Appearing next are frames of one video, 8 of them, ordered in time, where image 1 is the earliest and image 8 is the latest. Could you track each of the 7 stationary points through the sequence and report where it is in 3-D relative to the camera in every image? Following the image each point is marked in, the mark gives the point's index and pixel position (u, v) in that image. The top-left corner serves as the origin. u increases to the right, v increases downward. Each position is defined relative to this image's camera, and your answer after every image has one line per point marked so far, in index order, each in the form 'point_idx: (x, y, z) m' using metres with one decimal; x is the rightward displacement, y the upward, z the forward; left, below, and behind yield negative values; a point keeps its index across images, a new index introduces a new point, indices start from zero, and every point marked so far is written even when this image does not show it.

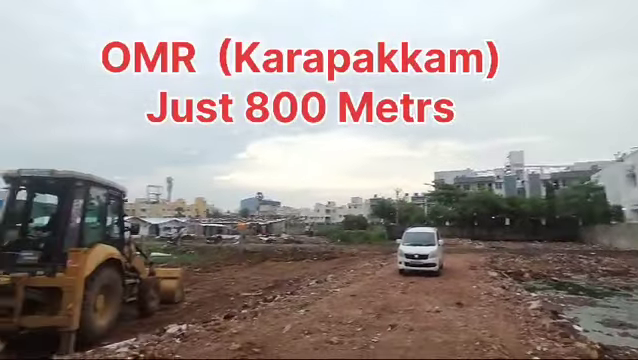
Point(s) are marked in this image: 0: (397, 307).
0: (+2.8, -4.6, +12.8) m
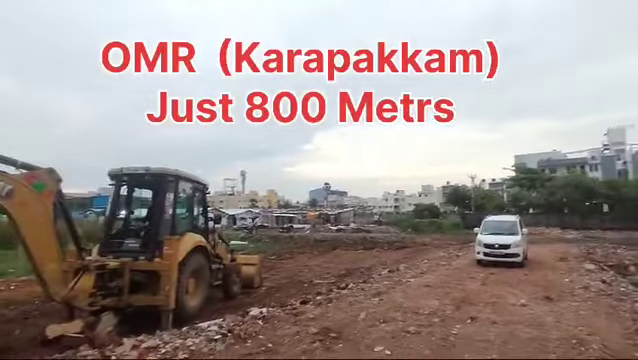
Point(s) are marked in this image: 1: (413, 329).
0: (+5.4, -4.1, +12.1) m
1: (+2.4, -3.7, +8.9) m
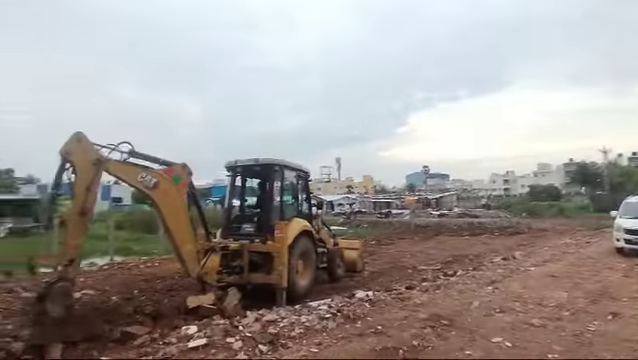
0: (+8.8, -3.3, +10.3) m
1: (+5.0, -3.2, +8.0) m
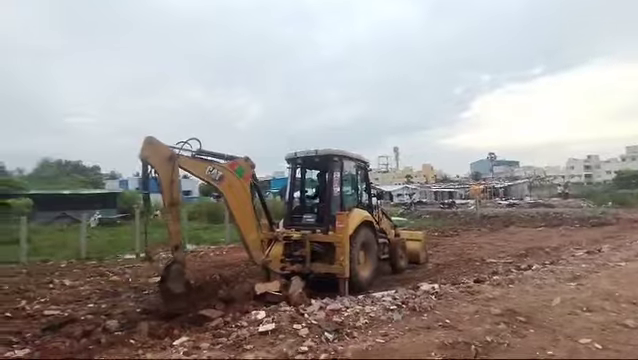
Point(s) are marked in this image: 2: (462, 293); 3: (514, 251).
0: (+10.5, -2.9, +8.8) m
1: (+6.3, -2.9, +7.1) m
2: (+3.9, -3.1, +9.6) m
3: (+10.7, -3.9, +19.4) m
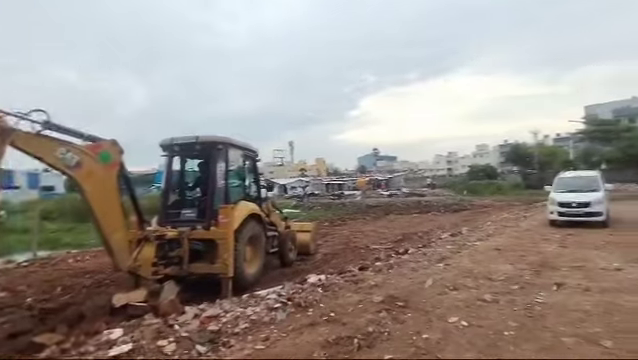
0: (+7.3, -2.5, +10.7) m
1: (+3.8, -2.6, +7.9) m
2: (+0.8, -2.8, +9.6) m
3: (+4.4, -3.4, +21.0) m
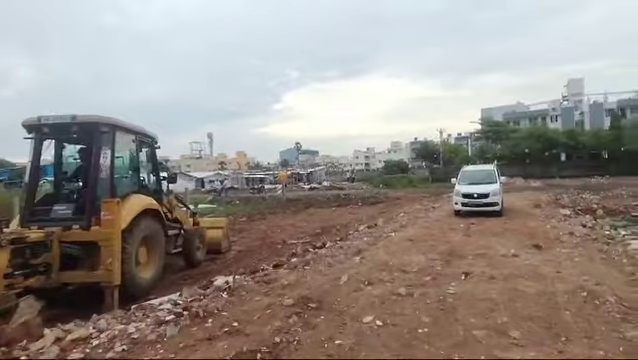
0: (+4.6, -2.3, +11.2) m
1: (+1.9, -2.4, +7.7) m
2: (-1.5, -2.6, +8.7) m
3: (-0.4, -2.9, +20.5) m
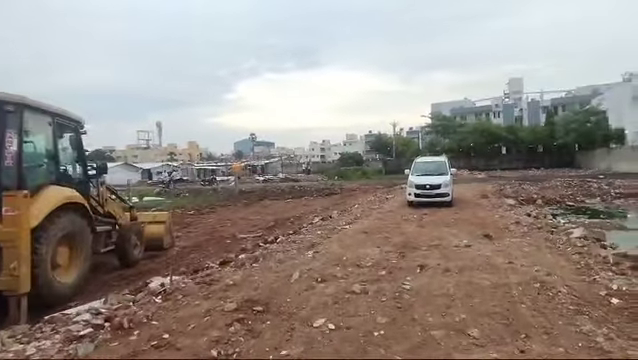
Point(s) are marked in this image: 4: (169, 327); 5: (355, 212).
0: (+3.1, -2.0, +11.0) m
1: (+0.8, -2.2, +7.2) m
2: (-2.7, -2.3, +7.8) m
3: (-3.1, -2.4, +19.7) m
4: (-2.4, -2.3, +5.6) m
5: (+1.9, -1.7, +18.1) m
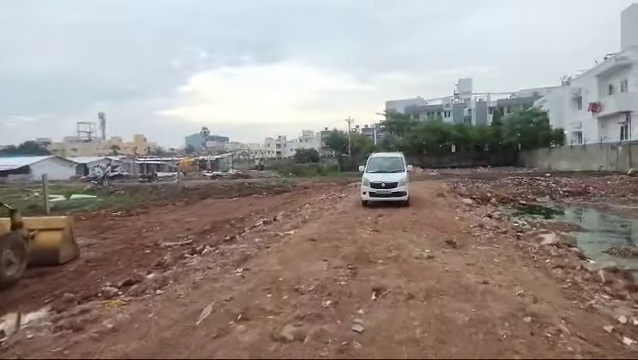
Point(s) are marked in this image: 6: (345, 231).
0: (+1.5, -1.9, +9.1) m
1: (-0.4, -2.2, +5.1) m
2: (-3.9, -2.3, +5.2) m
3: (-5.8, -2.3, +17.0) m
4: (-3.4, -2.3, +3.2) m
5: (-0.7, -1.5, +16.1) m
6: (+0.9, -1.8, +12.0) m
